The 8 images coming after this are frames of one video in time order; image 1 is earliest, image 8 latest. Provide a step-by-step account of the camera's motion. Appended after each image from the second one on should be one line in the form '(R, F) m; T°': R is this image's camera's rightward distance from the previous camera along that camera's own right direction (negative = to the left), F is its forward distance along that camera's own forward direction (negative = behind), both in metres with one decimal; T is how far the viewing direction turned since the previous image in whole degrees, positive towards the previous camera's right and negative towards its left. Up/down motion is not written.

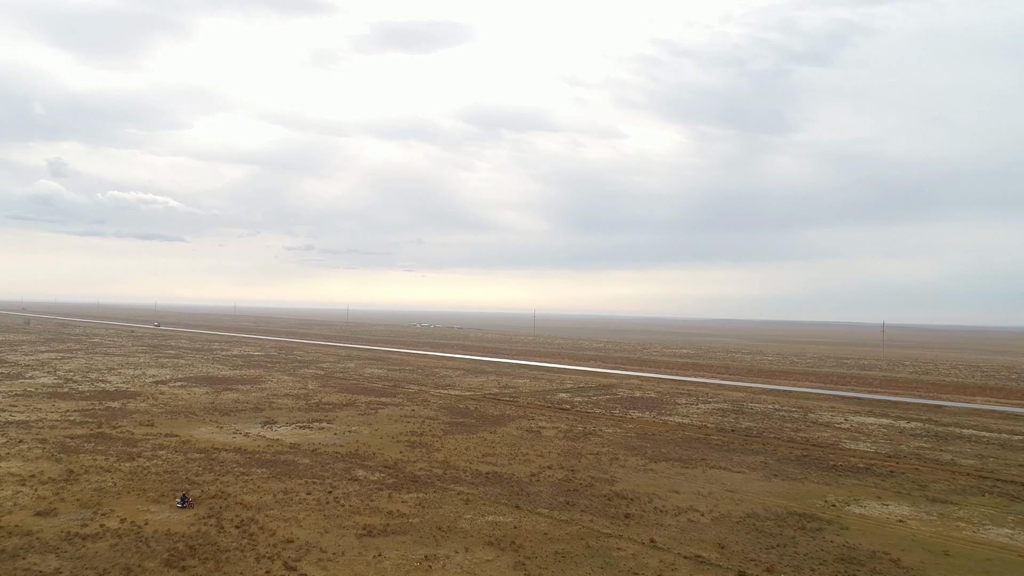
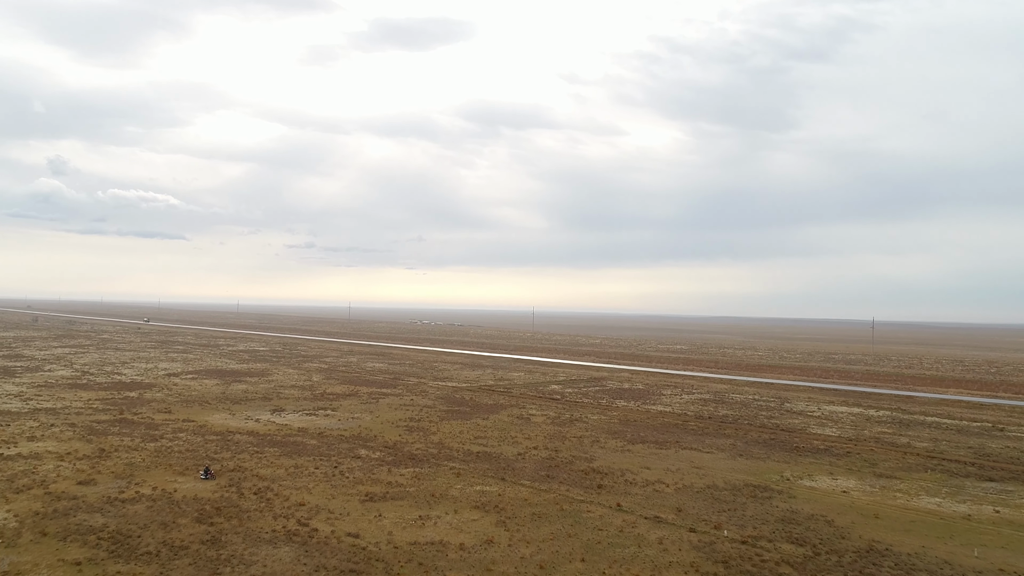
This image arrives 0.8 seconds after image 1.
(+0.3, -1.7) m; 0°
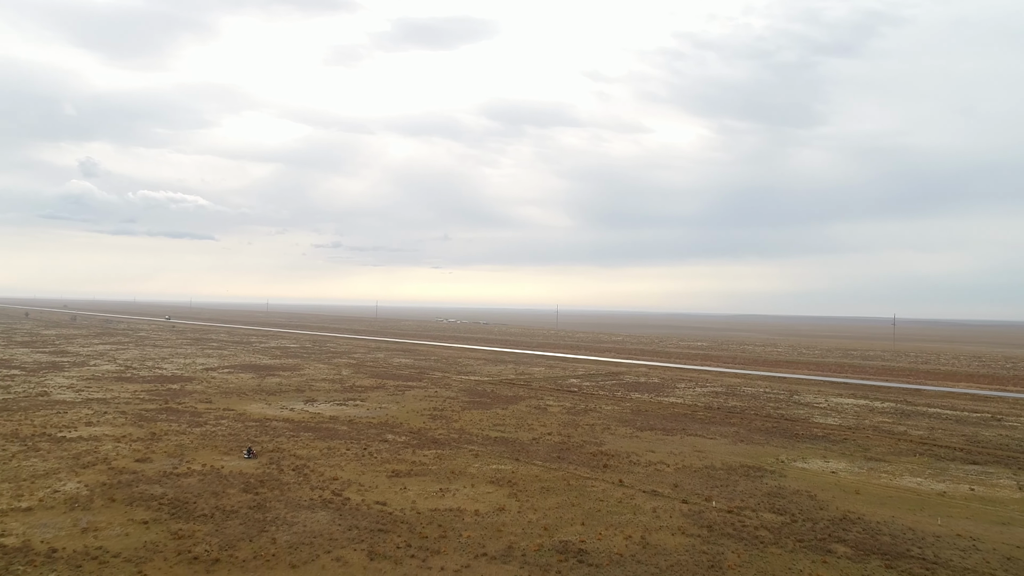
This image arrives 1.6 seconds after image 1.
(+0.3, -1.5) m; -2°
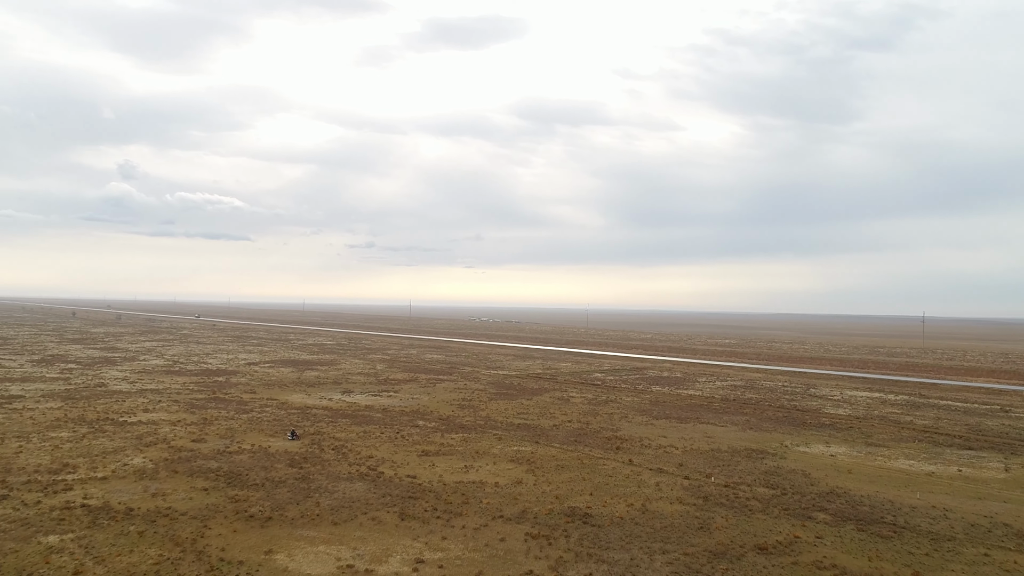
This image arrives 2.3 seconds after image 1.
(+0.3, -1.5) m; -2°
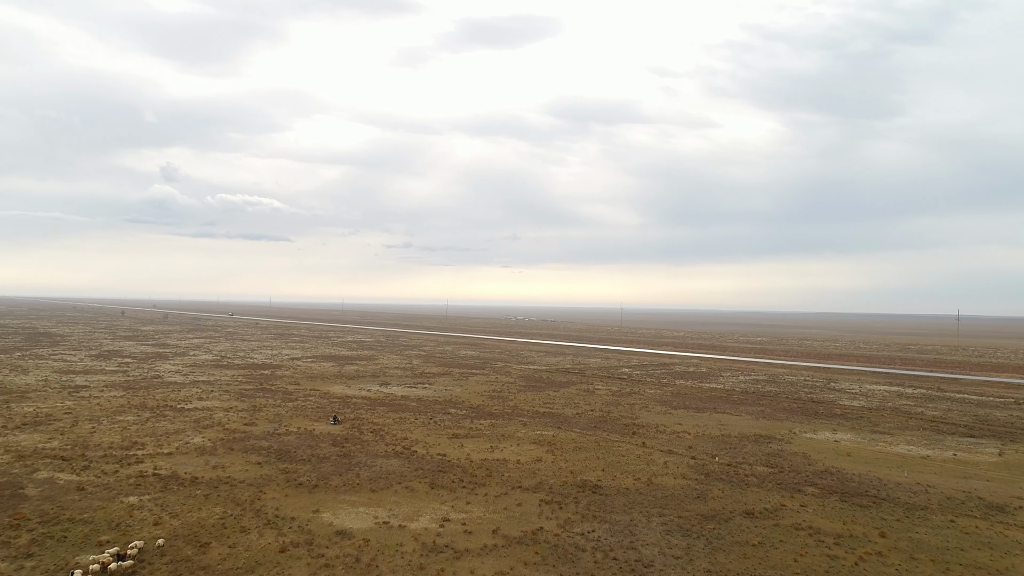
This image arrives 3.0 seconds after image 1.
(+0.3, -1.5) m; -2°
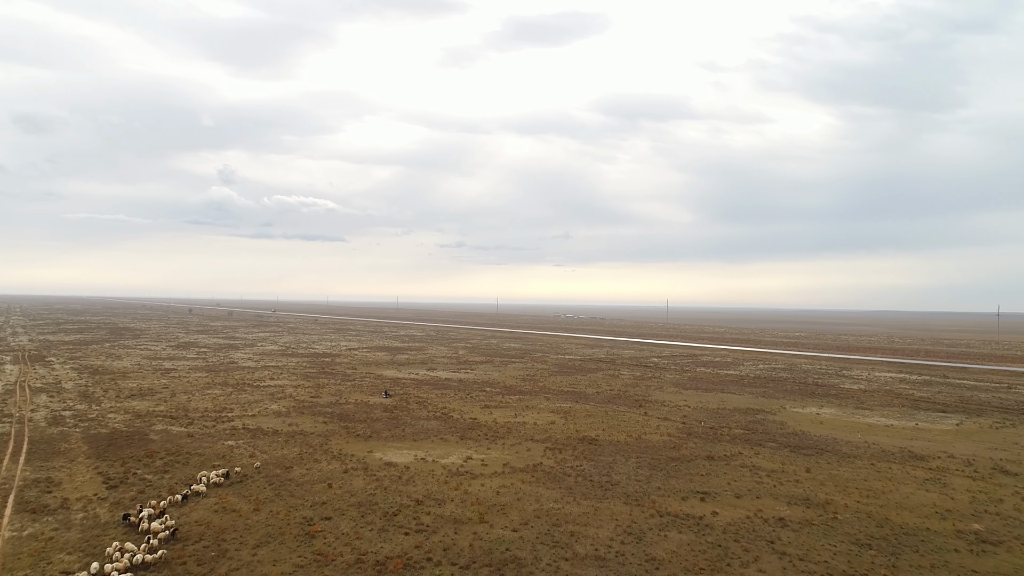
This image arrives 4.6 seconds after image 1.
(+0.8, -3.3) m; -4°
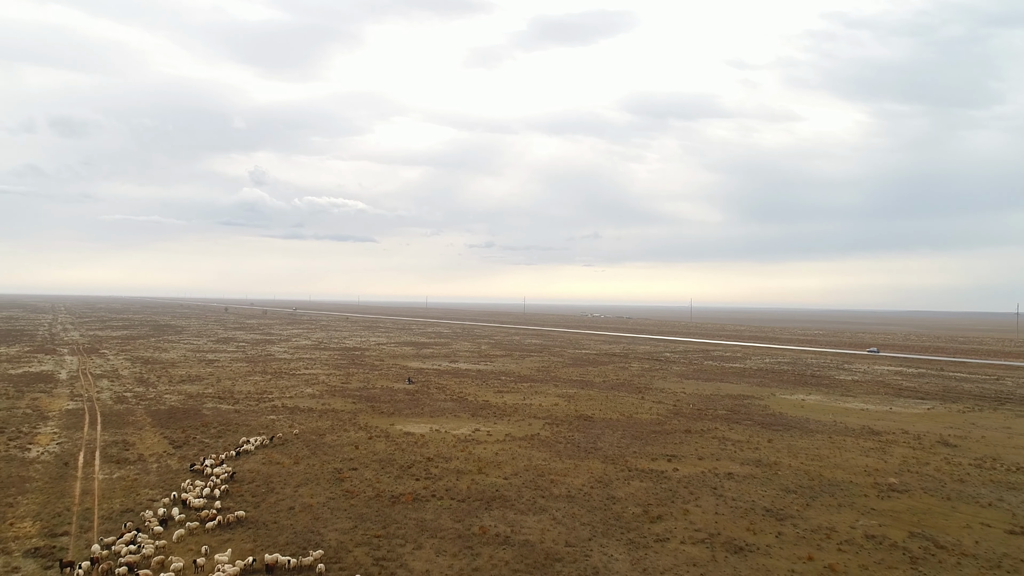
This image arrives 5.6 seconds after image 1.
(+0.6, -2.3) m; -2°
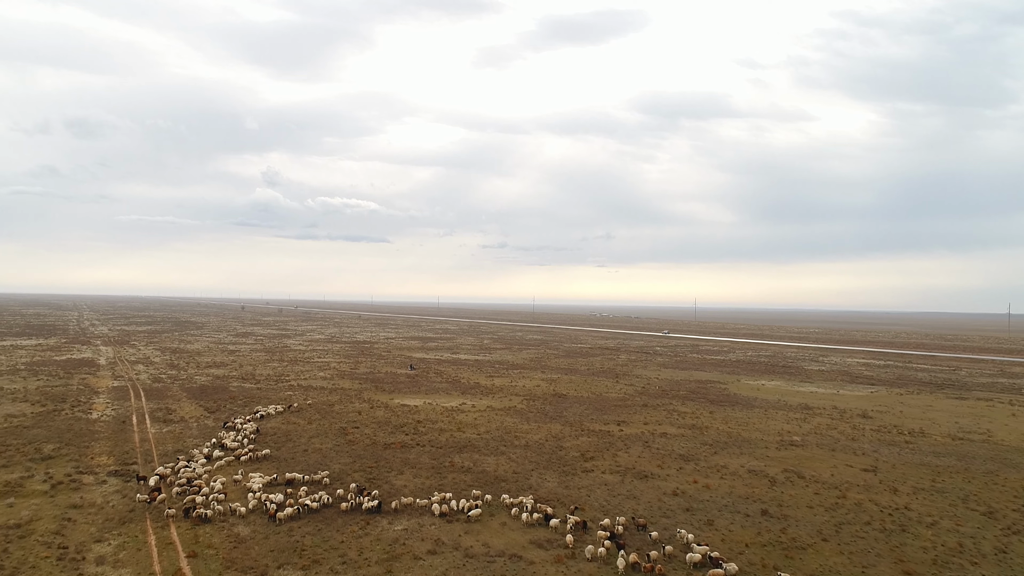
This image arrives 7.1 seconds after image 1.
(+0.7, -2.9) m; -1°
